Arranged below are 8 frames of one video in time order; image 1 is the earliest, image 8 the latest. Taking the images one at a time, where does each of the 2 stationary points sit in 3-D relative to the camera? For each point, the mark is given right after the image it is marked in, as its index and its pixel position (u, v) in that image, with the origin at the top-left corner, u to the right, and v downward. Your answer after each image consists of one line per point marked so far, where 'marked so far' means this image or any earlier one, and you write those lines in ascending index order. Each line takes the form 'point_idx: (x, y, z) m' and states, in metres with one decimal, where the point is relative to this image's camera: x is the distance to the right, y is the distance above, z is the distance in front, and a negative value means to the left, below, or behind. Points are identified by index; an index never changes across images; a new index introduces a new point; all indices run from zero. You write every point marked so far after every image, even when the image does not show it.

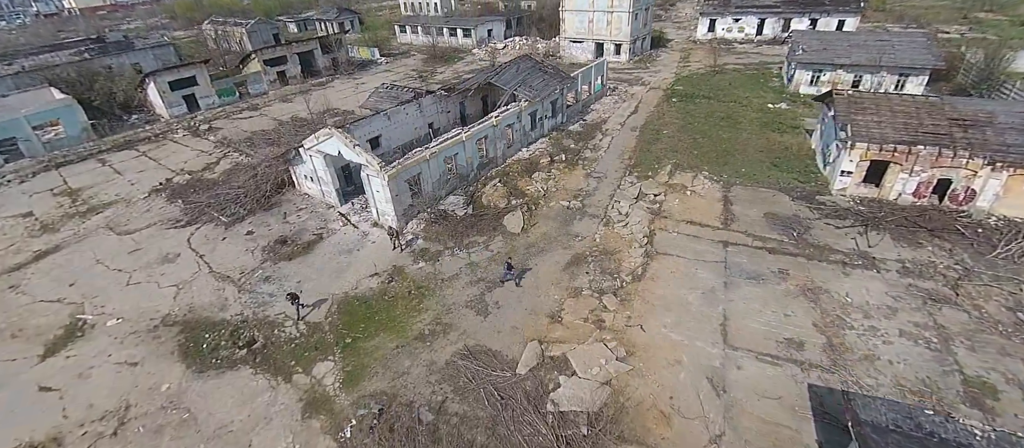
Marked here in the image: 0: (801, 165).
0: (+11.8, +2.4, +17.4) m
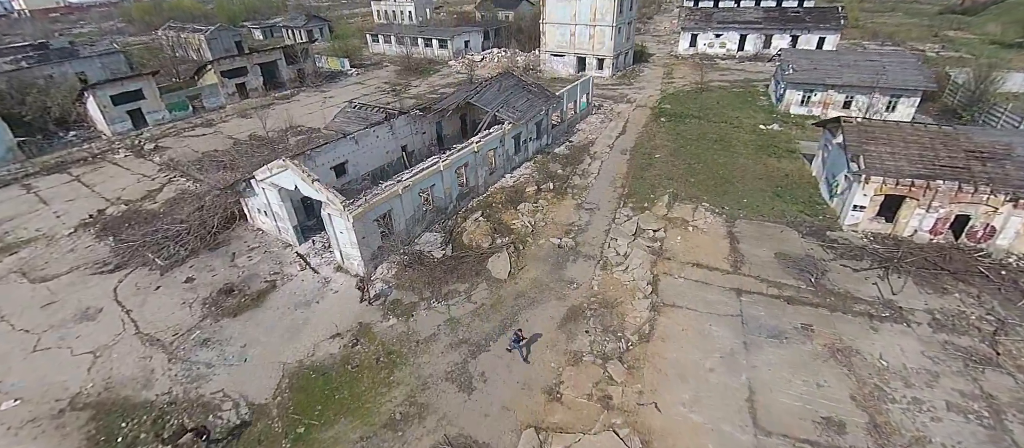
0: (+11.2, +1.1, +16.3) m
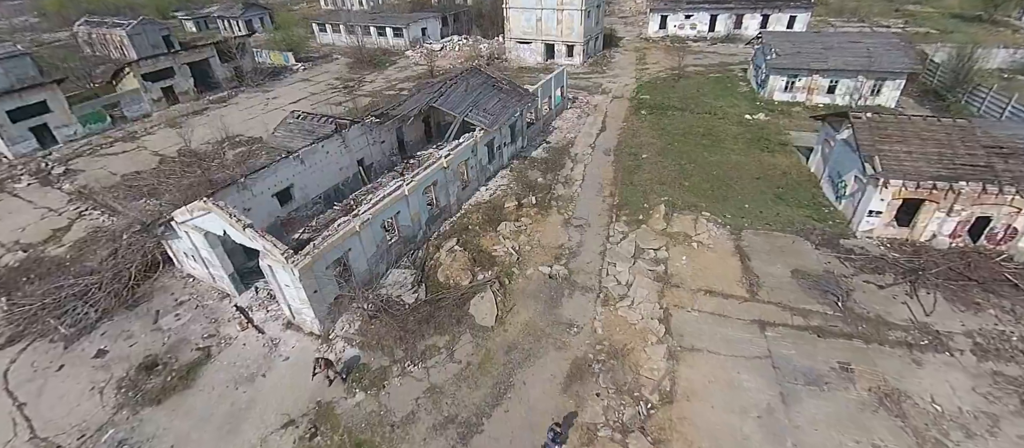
0: (+10.4, +1.0, +15.0) m
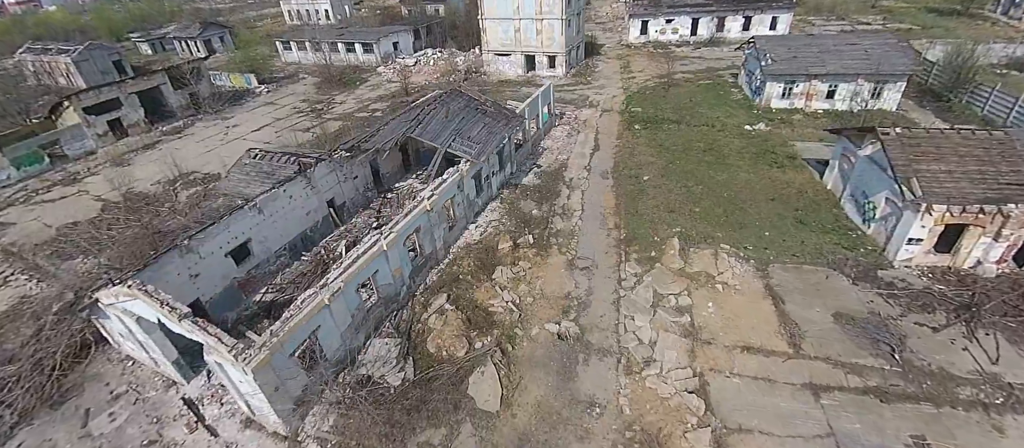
0: (+10.2, +0.2, +13.7) m
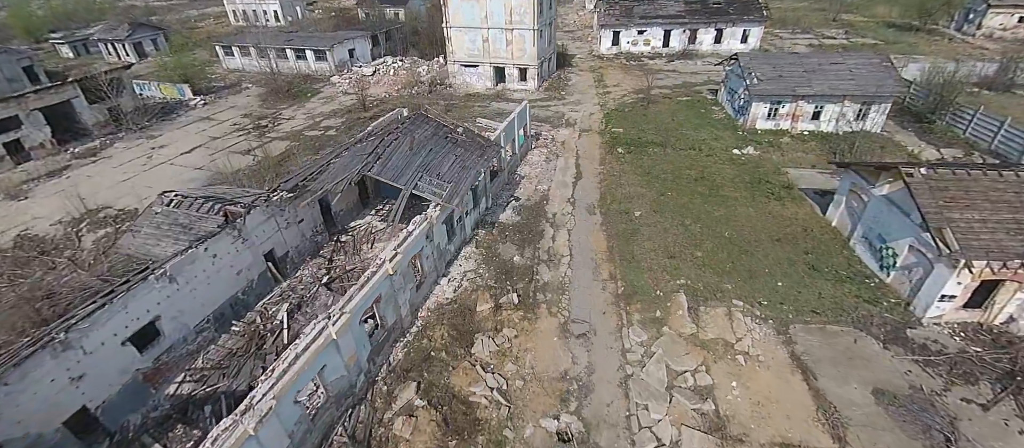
0: (+9.6, -1.1, +12.4) m
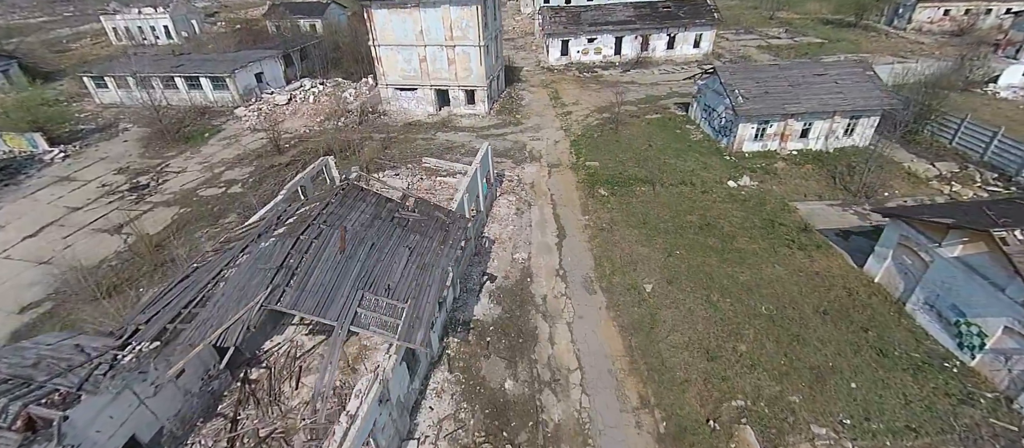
0: (+9.4, -2.7, +10.1) m
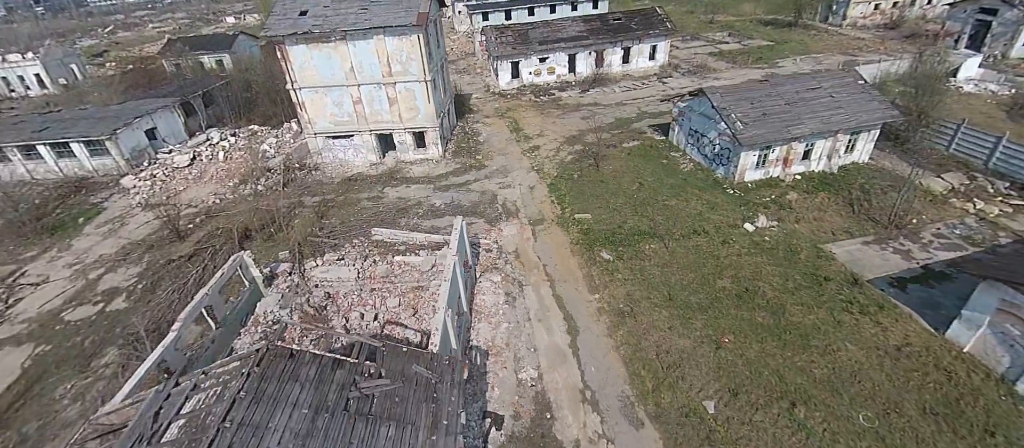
0: (+9.9, -4.0, +7.8) m
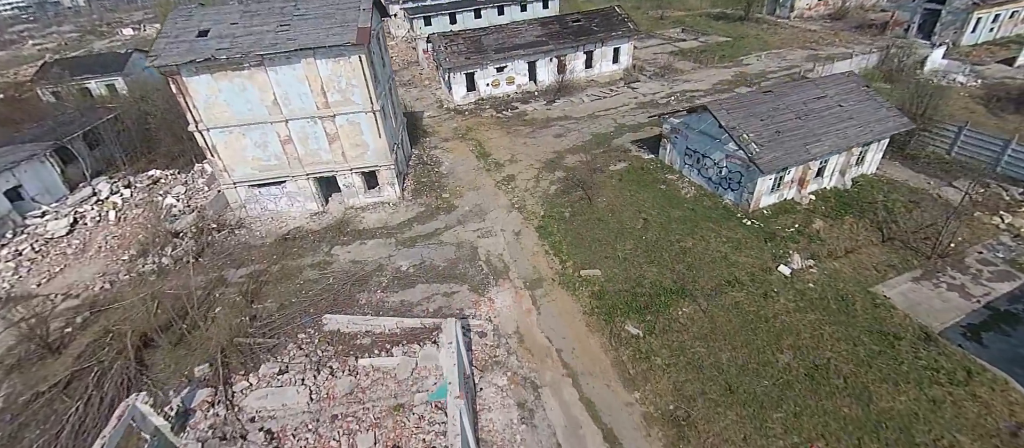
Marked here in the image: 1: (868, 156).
0: (+10.7, -4.9, +6.2) m
1: (+12.5, +2.3, +14.7) m
